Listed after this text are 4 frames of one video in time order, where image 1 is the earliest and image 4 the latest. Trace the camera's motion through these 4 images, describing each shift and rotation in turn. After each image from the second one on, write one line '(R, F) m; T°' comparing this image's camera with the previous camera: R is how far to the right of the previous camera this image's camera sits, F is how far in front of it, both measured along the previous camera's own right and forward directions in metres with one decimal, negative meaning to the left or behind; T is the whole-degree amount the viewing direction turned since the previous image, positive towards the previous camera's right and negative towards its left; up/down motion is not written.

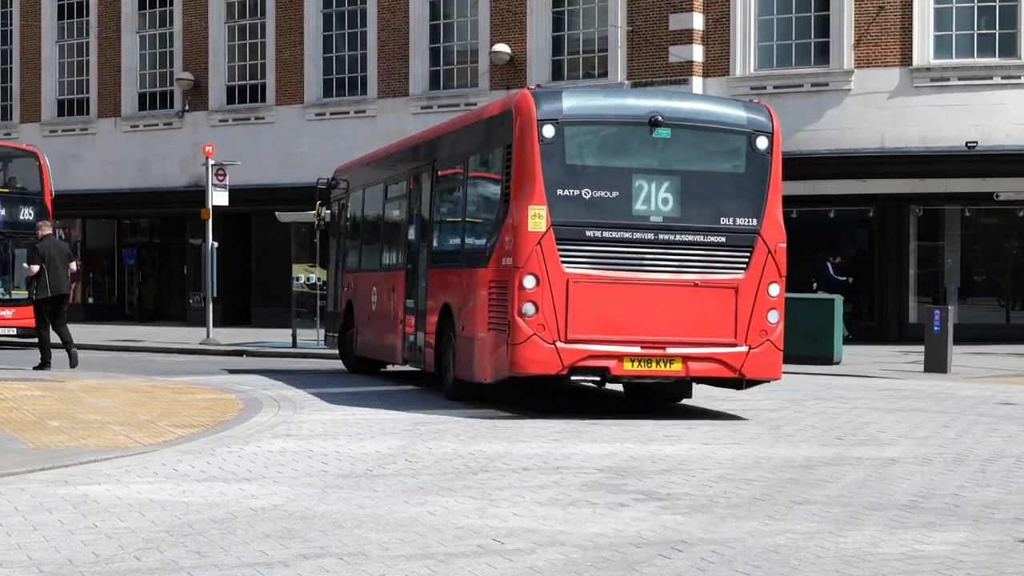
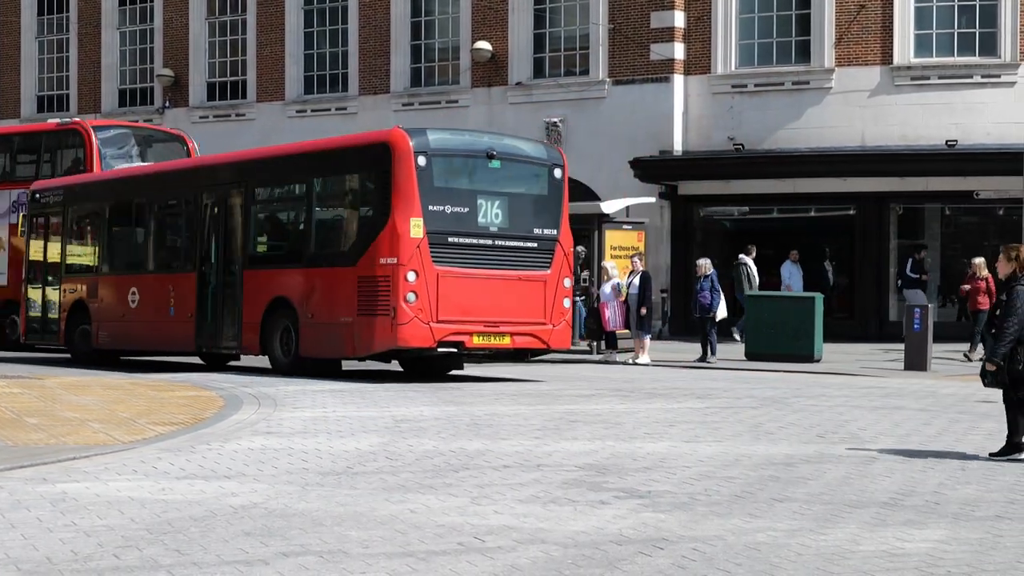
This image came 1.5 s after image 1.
(0.0, 0.0) m; +1°
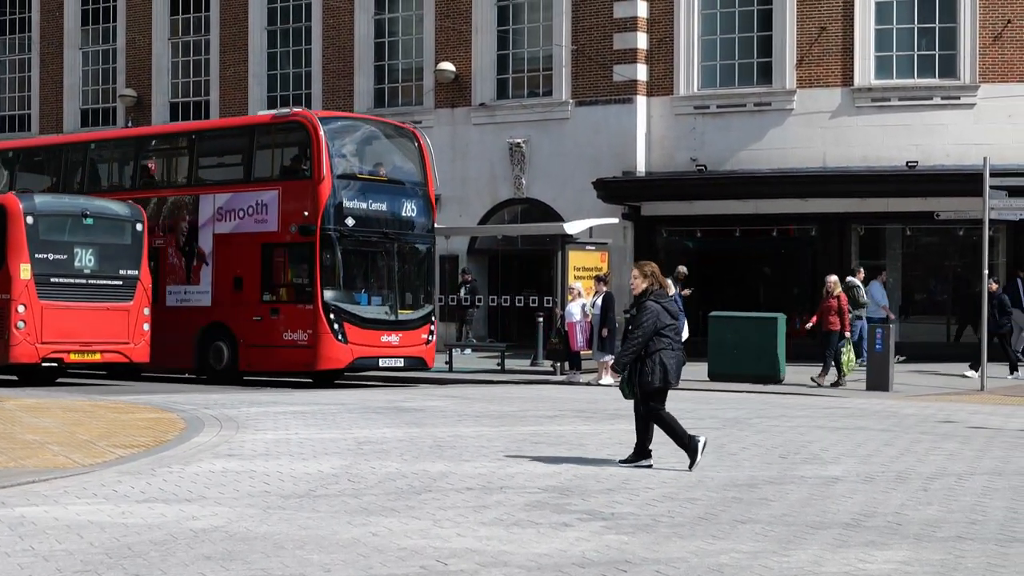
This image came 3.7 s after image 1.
(+0.1, 0.0) m; +1°
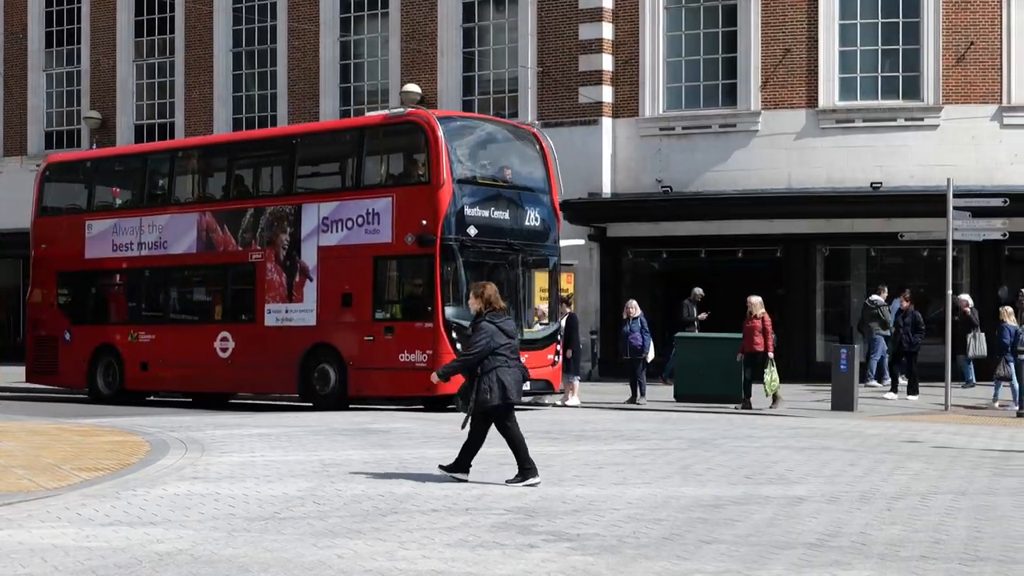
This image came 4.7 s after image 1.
(+0.1, 0.0) m; +1°
